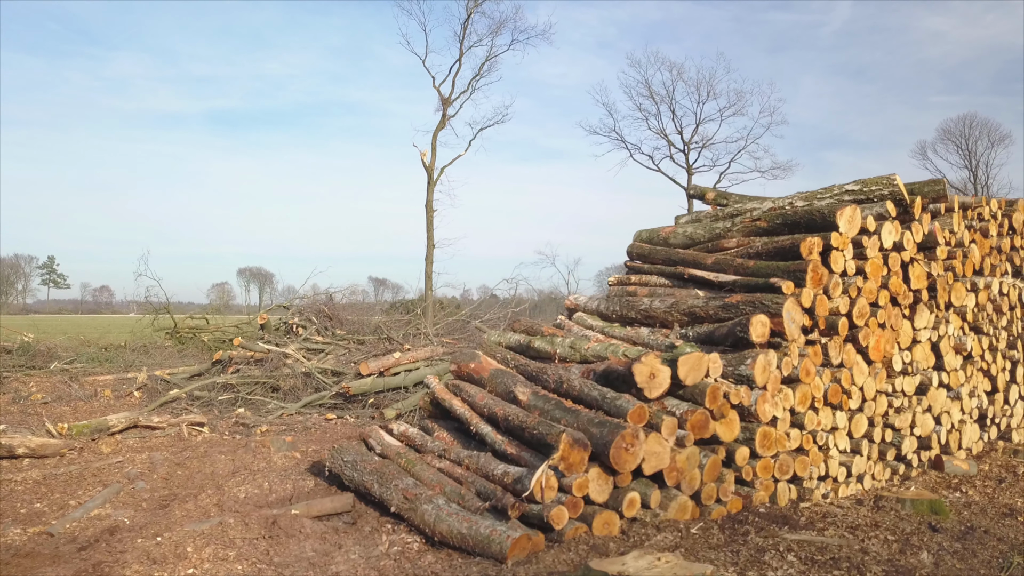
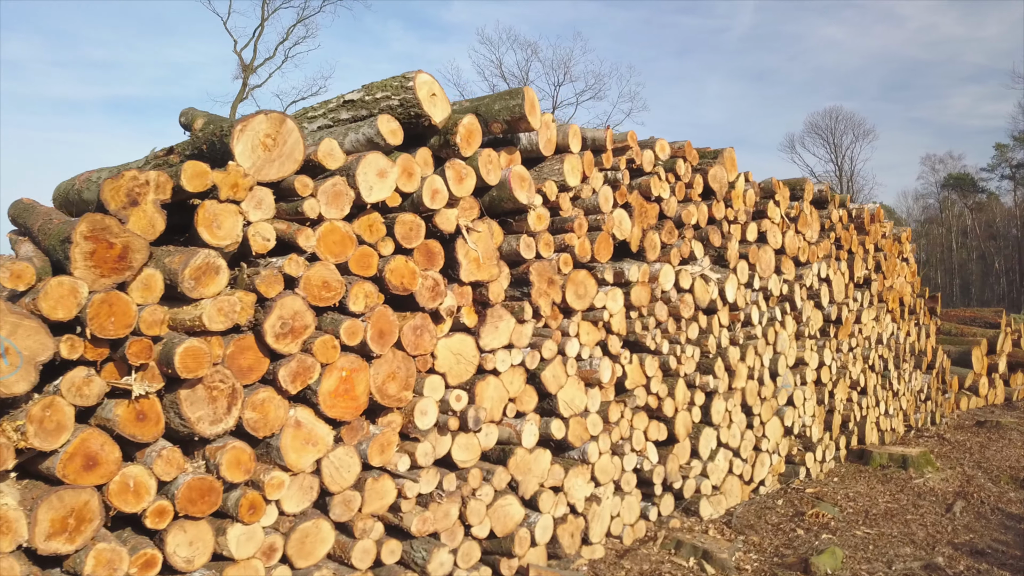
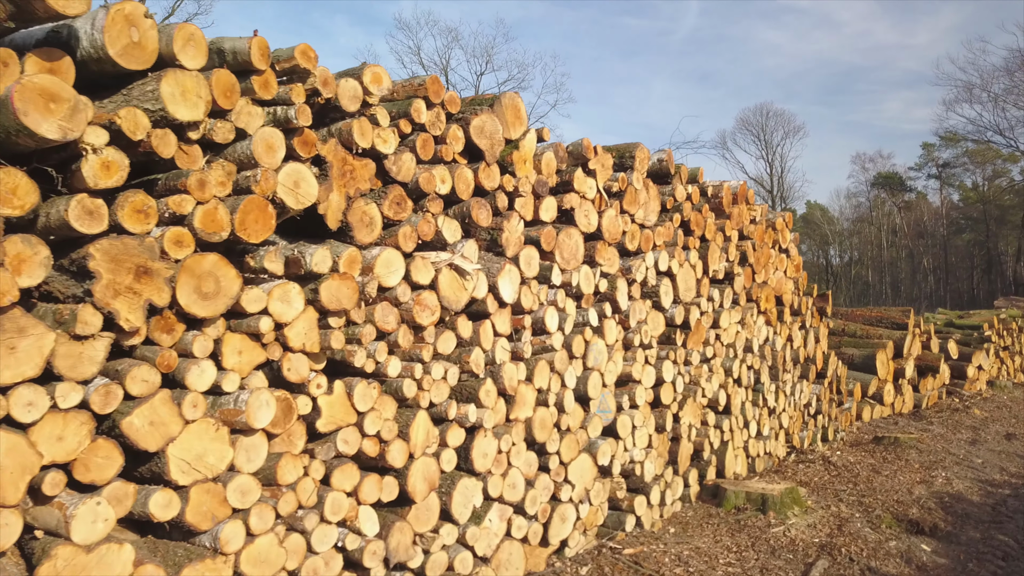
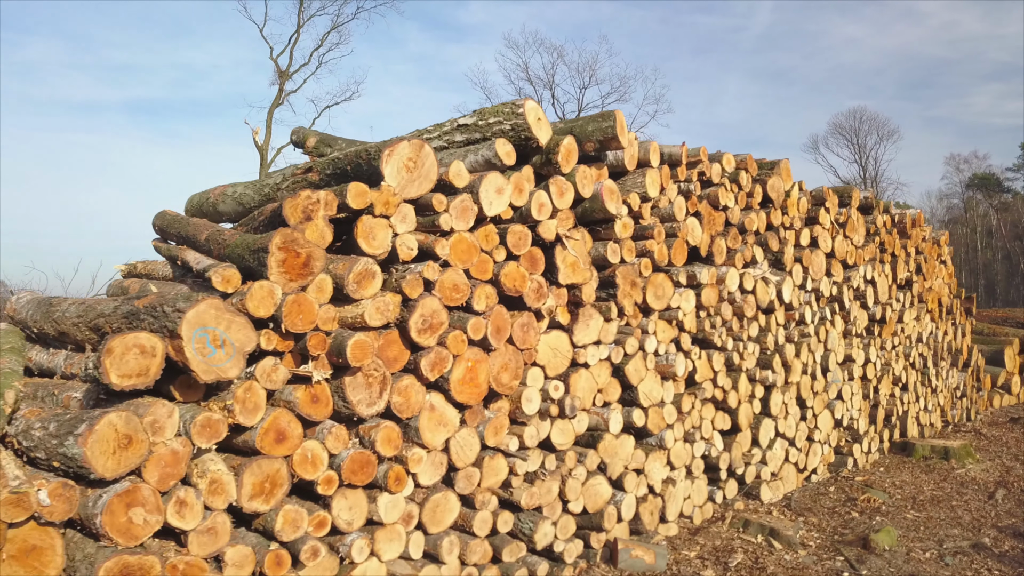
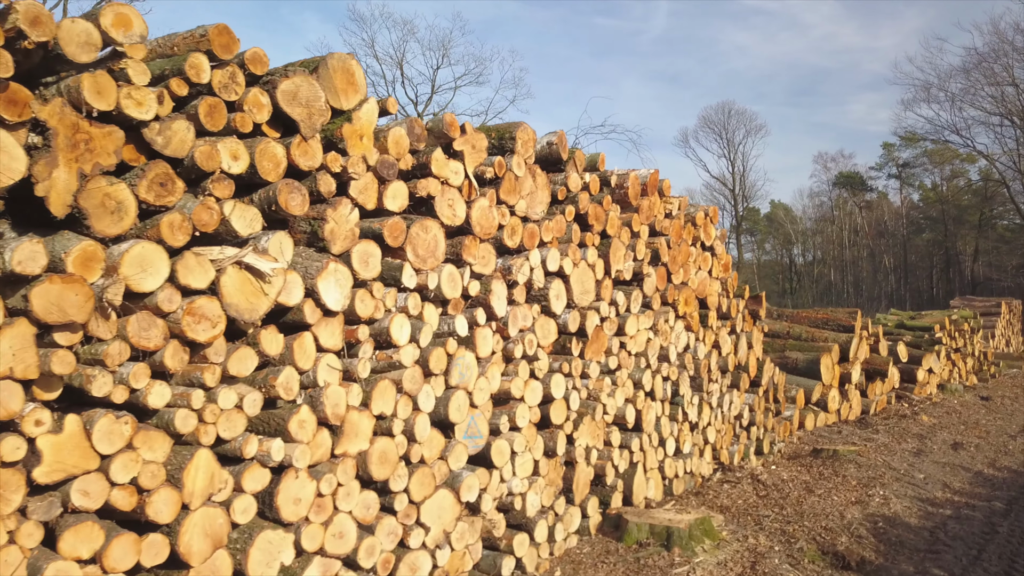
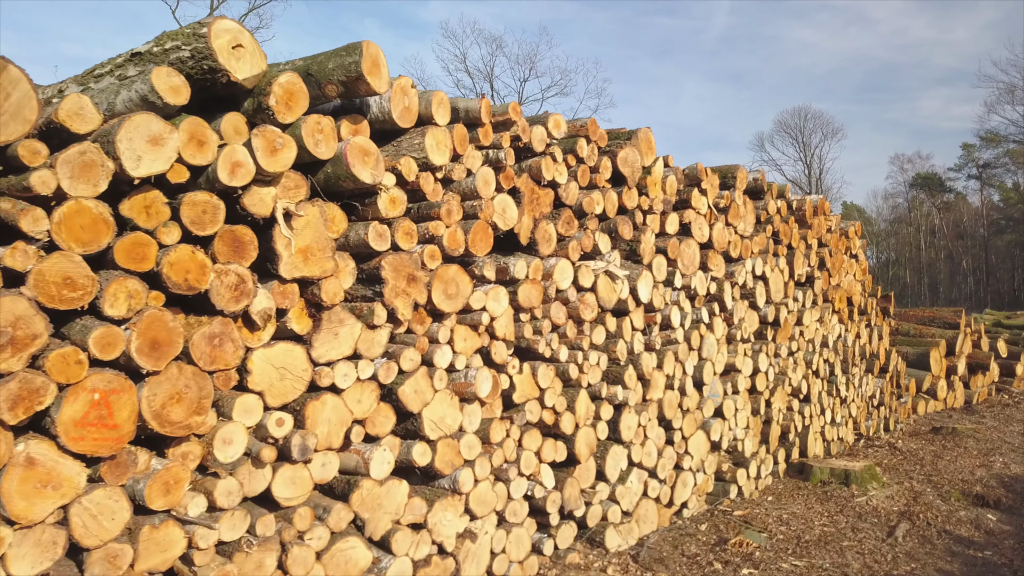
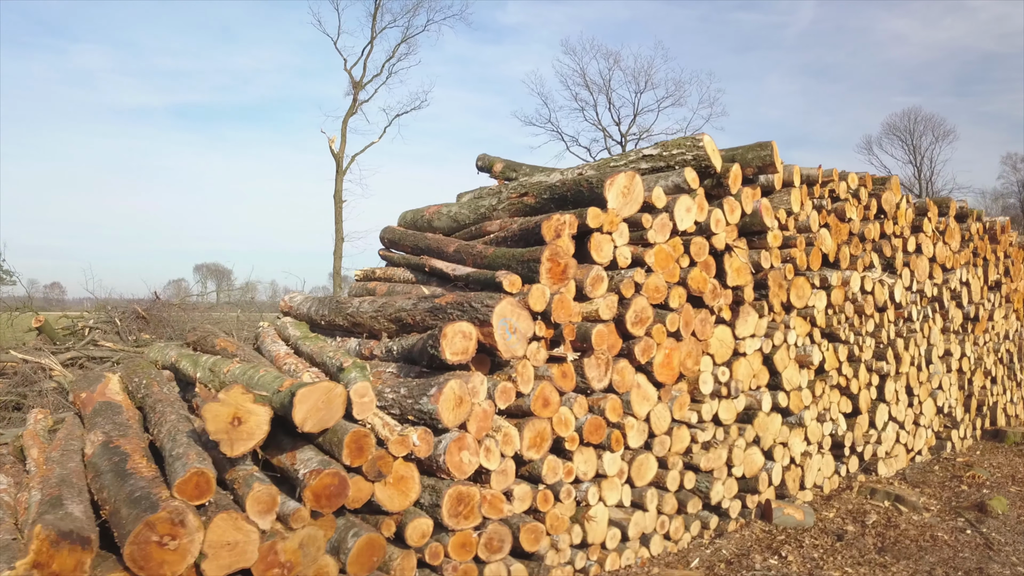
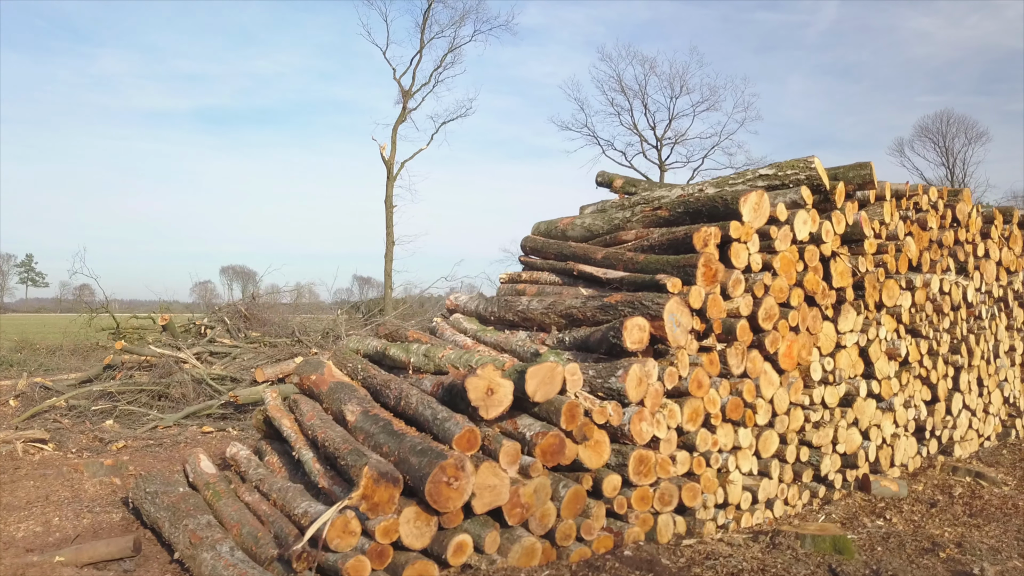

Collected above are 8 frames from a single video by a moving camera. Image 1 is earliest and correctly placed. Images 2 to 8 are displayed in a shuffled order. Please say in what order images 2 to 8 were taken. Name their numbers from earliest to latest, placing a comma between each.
8, 7, 4, 2, 6, 3, 5
